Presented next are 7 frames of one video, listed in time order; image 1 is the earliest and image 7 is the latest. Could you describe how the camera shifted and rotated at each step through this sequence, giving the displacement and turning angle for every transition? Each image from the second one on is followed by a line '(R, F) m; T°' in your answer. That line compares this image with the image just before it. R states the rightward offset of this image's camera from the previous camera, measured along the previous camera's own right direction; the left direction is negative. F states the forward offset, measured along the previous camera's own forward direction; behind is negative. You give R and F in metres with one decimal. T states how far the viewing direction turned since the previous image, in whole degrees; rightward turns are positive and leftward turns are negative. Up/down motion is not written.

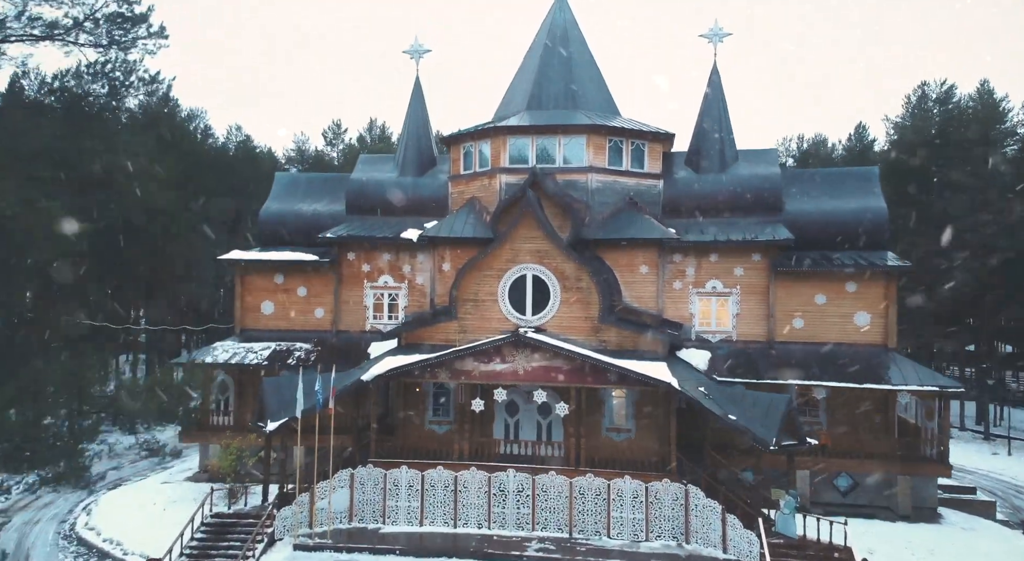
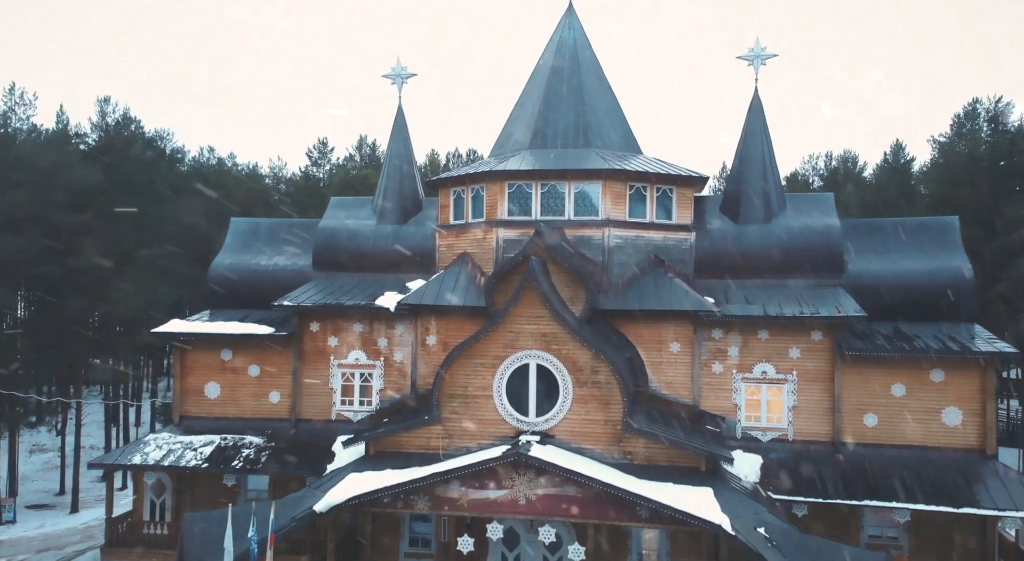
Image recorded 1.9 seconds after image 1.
(+0.1, +4.2) m; 0°
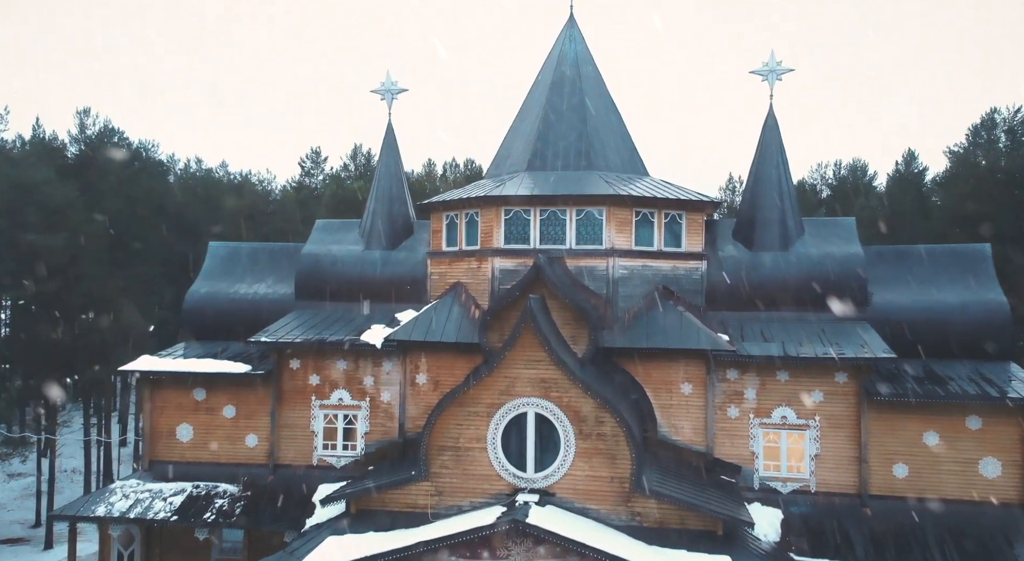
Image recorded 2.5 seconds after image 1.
(+0.1, +1.4) m; 0°
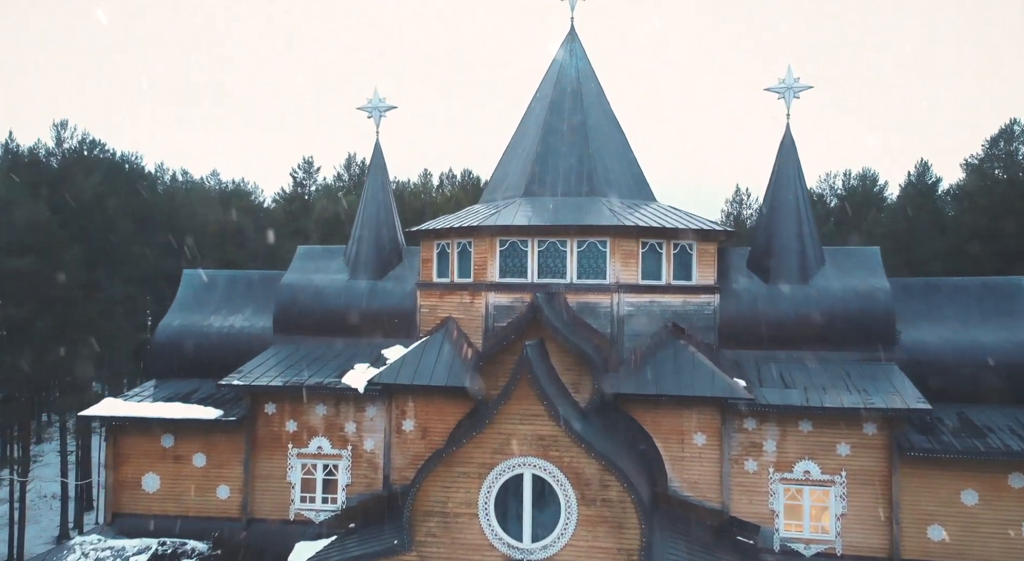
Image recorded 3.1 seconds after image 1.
(+0.1, +1.5) m; 0°
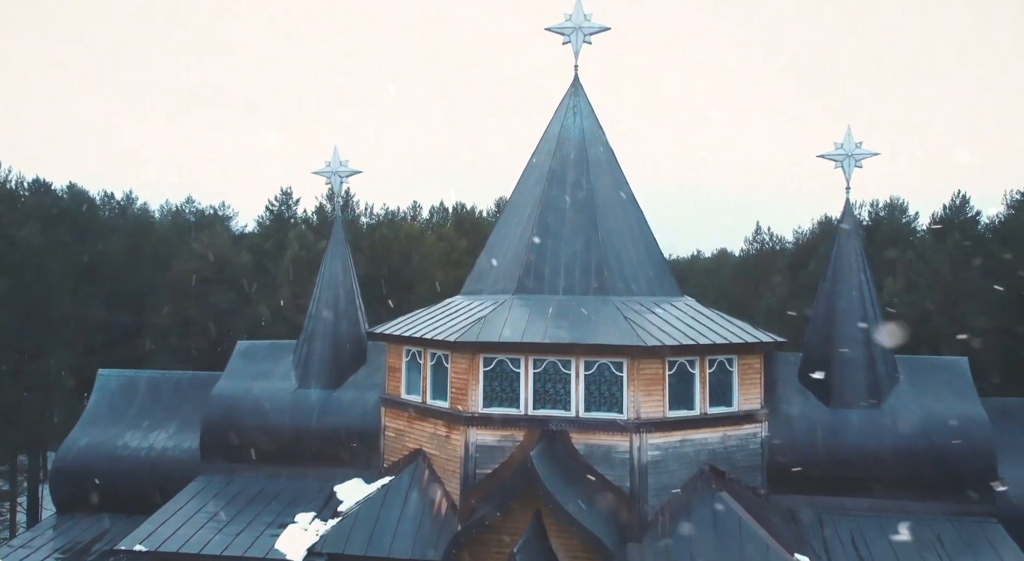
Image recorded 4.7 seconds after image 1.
(+0.2, +3.7) m; 0°
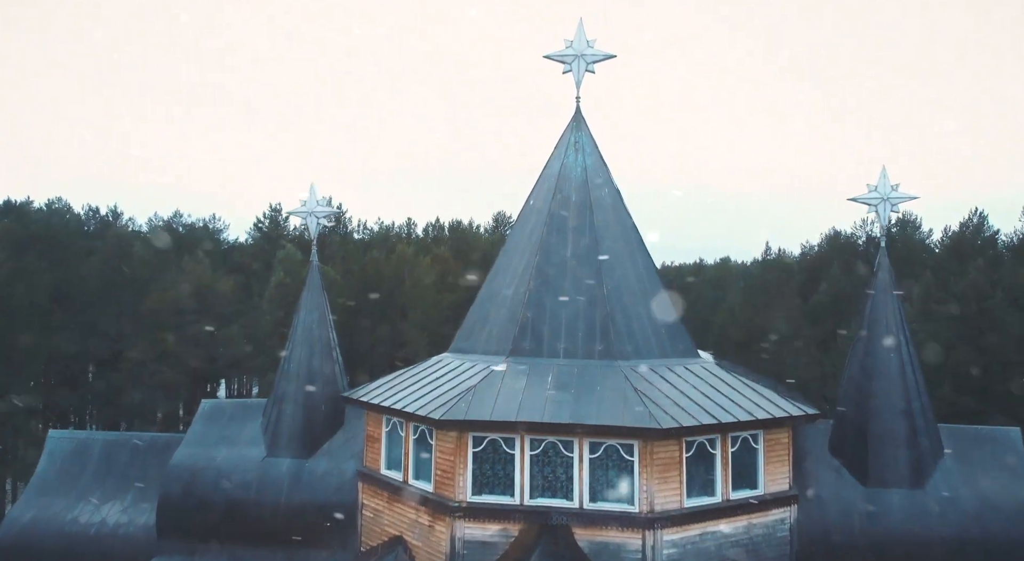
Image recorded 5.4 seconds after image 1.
(+0.1, +1.6) m; 0°
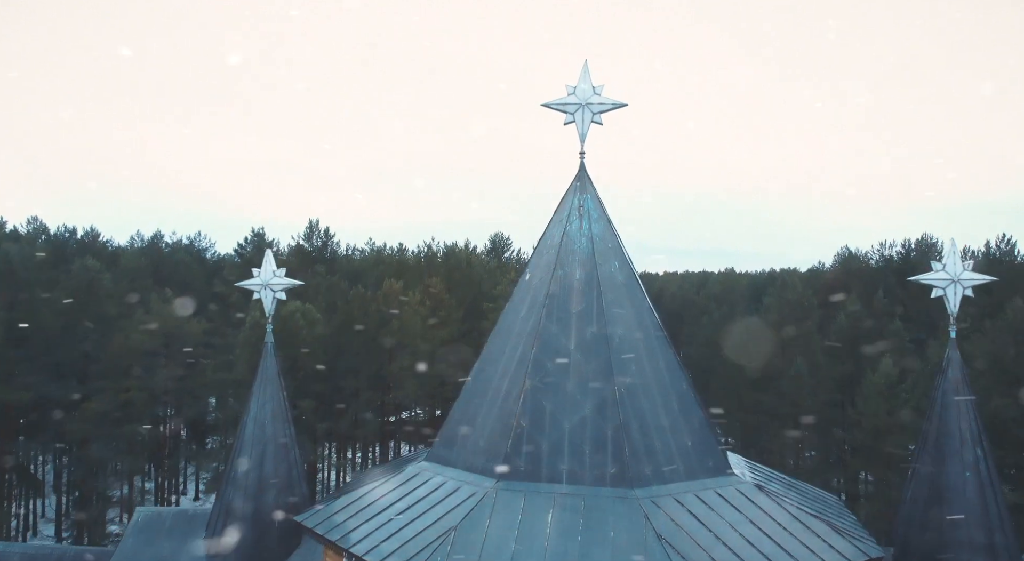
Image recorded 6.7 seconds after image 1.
(+0.1, +2.3) m; 0°
